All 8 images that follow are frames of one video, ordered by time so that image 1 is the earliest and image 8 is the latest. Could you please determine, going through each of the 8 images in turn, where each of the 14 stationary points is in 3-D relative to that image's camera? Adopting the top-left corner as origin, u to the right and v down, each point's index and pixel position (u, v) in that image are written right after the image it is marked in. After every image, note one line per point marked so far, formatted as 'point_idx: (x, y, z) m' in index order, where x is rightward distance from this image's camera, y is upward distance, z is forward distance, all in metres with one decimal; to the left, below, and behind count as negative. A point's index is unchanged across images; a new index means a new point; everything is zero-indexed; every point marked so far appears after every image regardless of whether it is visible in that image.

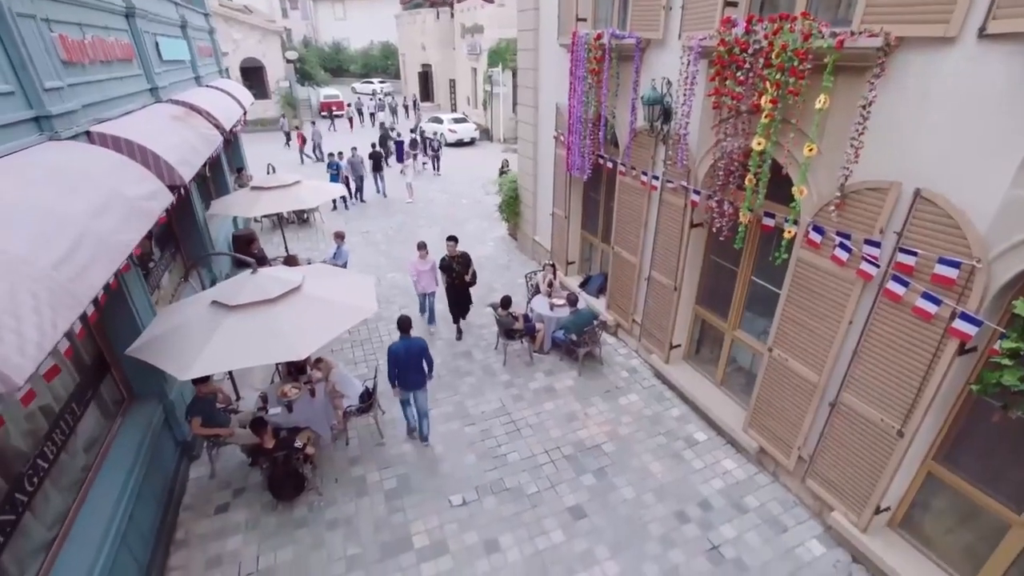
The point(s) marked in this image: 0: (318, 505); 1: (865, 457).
0: (-1.9, -2.1, +5.1) m
1: (+2.8, -1.4, +4.2) m
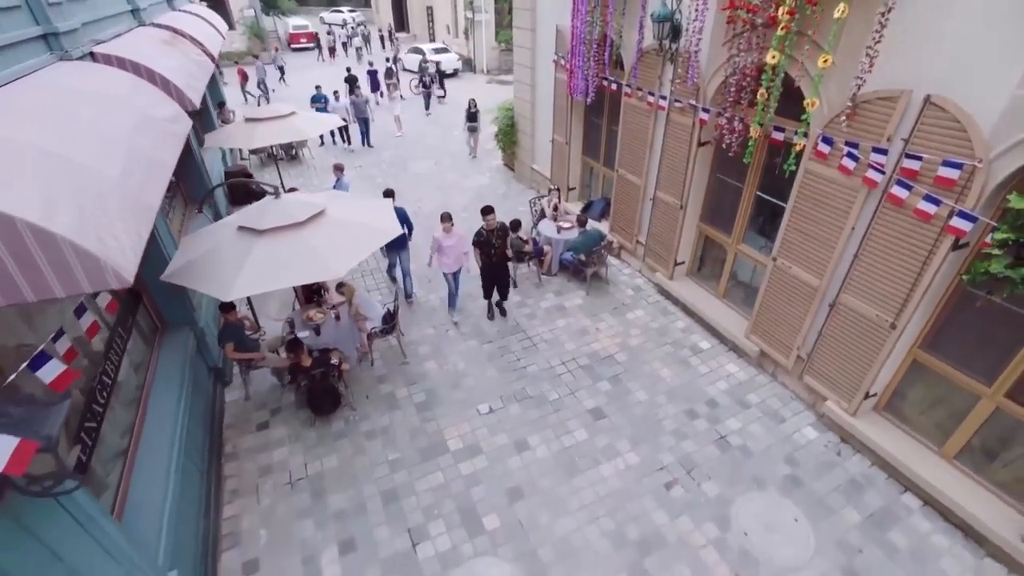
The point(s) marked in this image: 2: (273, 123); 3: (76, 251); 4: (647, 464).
0: (-1.7, -1.4, +5.4) m
1: (+3.1, -0.6, +4.7) m
2: (-3.6, +2.5, +7.8) m
3: (-1.8, +0.2, +2.2) m
4: (+1.3, -1.6, +4.9) m
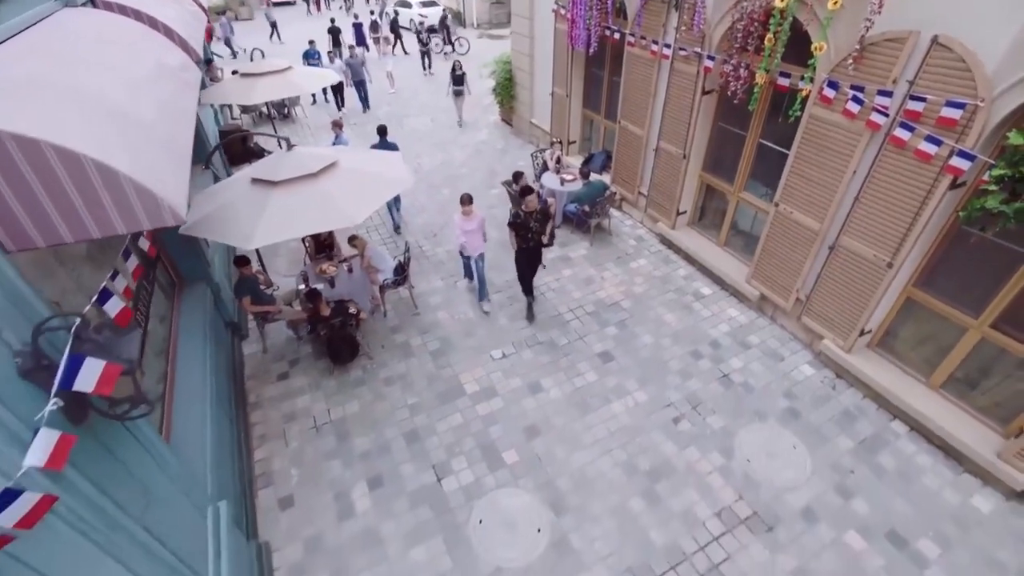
0: (-1.5, -0.8, +5.6) m
1: (+3.2, 0.0, +4.9) m
2: (-3.6, +3.1, +7.7) m
3: (-1.7, +0.4, +2.3) m
4: (+1.4, -1.1, +5.1) m
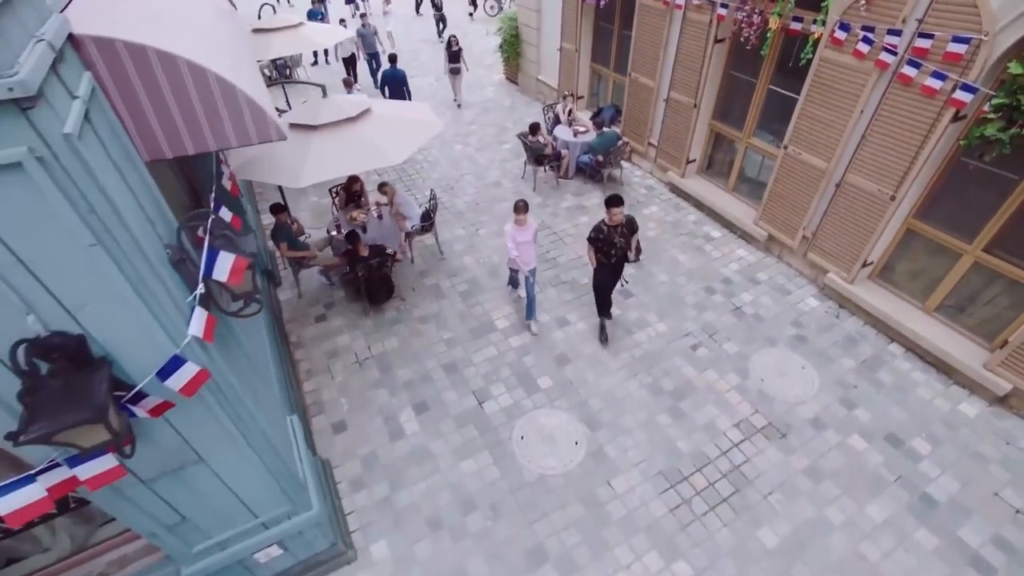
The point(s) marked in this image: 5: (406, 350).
0: (-1.2, -0.2, +5.9) m
1: (+3.5, +0.7, +5.3) m
2: (-3.4, +3.8, +7.8) m
3: (-1.3, +0.9, +2.5) m
4: (+1.7, -0.5, +5.5) m
5: (-1.1, -0.7, +5.5) m
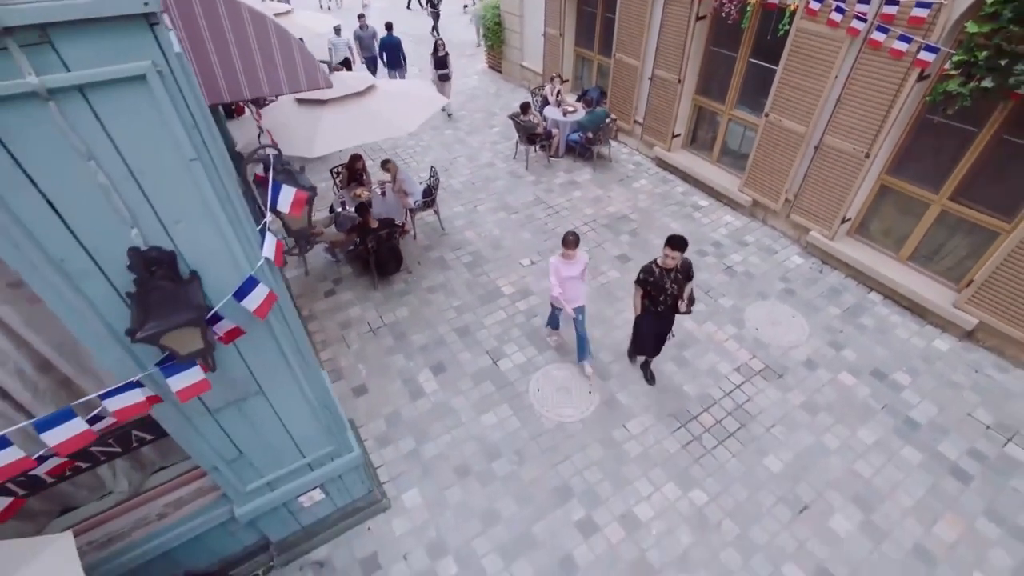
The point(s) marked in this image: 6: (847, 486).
0: (-1.2, +0.1, +6.1) m
1: (+3.6, +1.2, +5.7) m
2: (-3.6, +4.0, +7.8) m
3: (-1.1, +1.2, +2.7) m
4: (+1.8, 0.0, +5.9) m
5: (-1.0, -0.3, +5.6) m
6: (+2.7, -1.6, +4.2) m
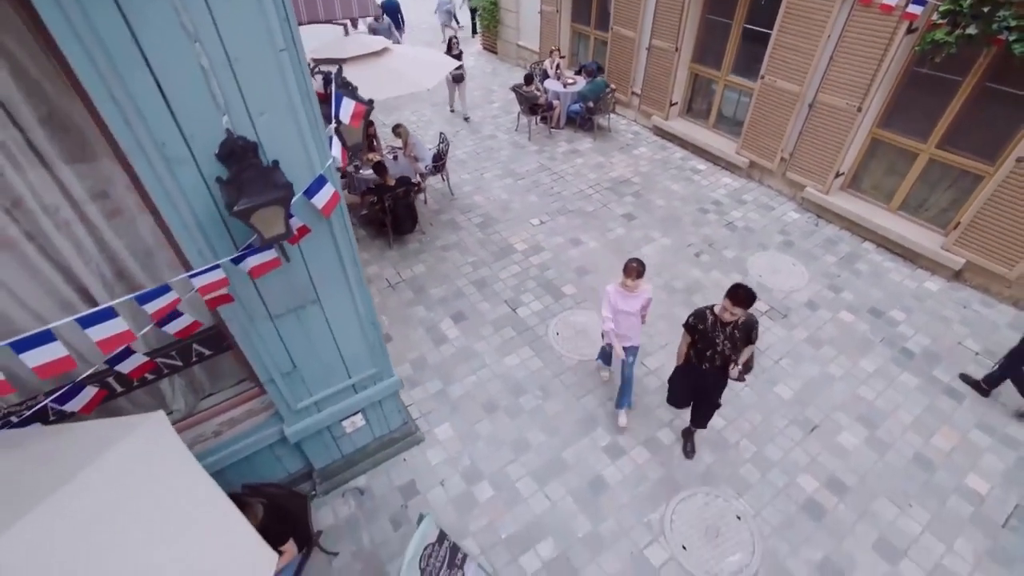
0: (-1.0, +0.6, +6.3) m
1: (+3.7, +1.7, +6.0) m
2: (-3.6, +4.4, +7.9) m
3: (-0.9, +1.7, +2.9) m
4: (+2.0, +0.5, +6.1) m
5: (-0.9, +0.2, +5.8) m
6: (+3.0, -1.0, +4.5) m
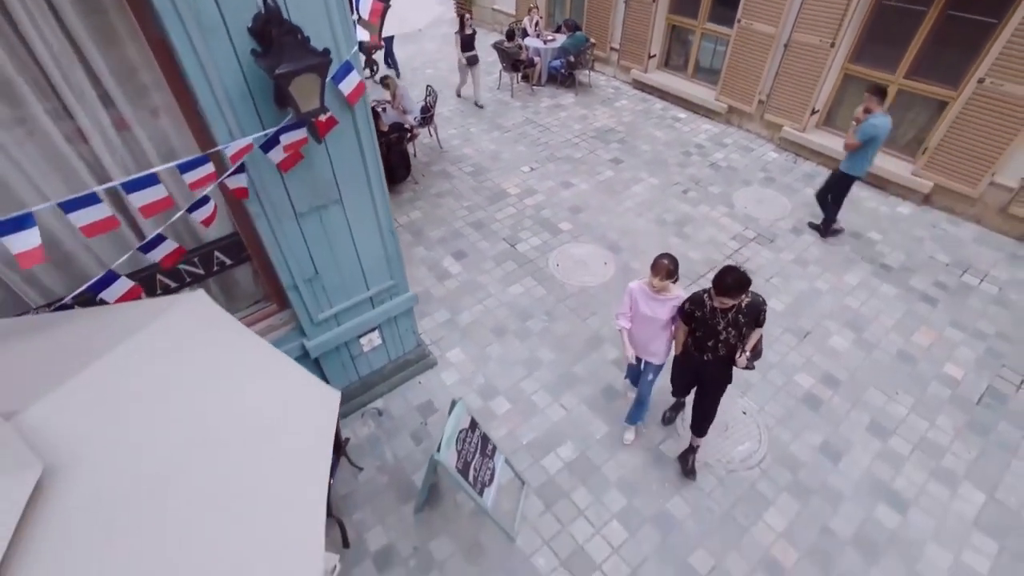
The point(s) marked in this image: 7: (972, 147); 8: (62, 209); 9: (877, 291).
0: (-1.1, +1.2, +6.3) m
1: (+3.6, +2.6, +6.3) m
2: (-4.0, +5.0, +7.8) m
3: (-0.8, +2.3, +2.9) m
4: (+1.9, +1.3, +6.3) m
5: (-0.9, +0.8, +5.9) m
6: (+3.0, -0.3, +4.8) m
7: (+4.7, +1.5, +5.3) m
8: (-1.8, +0.3, +2.0) m
9: (+3.5, 0.0, +5.0) m
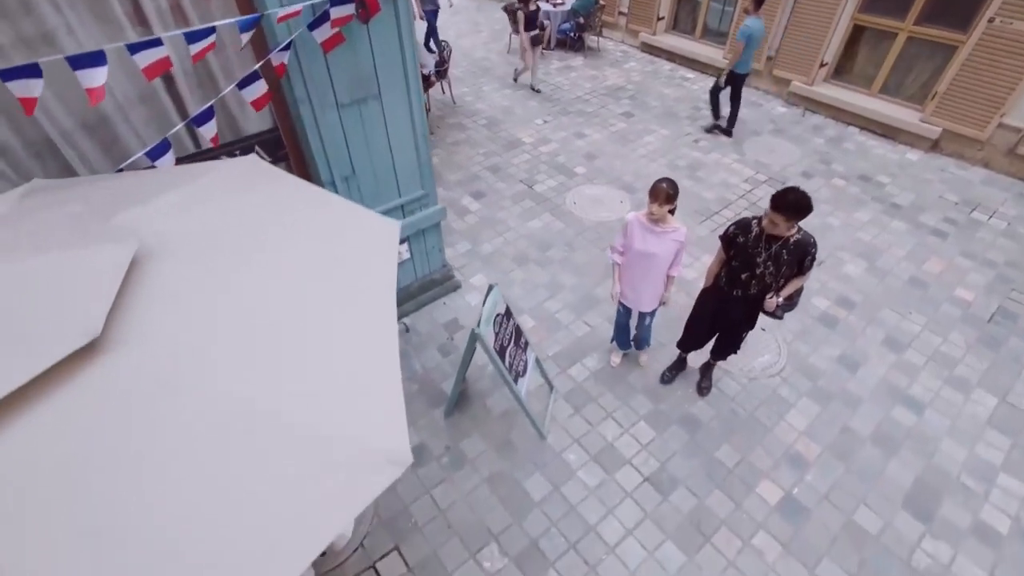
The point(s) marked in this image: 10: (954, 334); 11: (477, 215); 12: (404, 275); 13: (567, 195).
0: (-0.9, +1.8, +6.4) m
1: (+3.8, +3.2, +6.4) m
2: (-3.8, +5.6, +7.8) m
3: (-0.6, +3.0, +3.0) m
4: (+2.1, +1.9, +6.4) m
5: (-0.7, +1.4, +5.9) m
6: (+3.2, +0.4, +4.9) m
7: (+4.9, +2.1, +5.4) m
8: (-1.5, +1.0, +2.1) m
9: (+3.7, +0.6, +5.1) m
10: (+3.5, -0.4, +4.1) m
11: (-0.4, +0.7, +5.2) m
12: (-0.9, +0.1, +4.1) m
13: (+0.6, +1.0, +5.4) m
